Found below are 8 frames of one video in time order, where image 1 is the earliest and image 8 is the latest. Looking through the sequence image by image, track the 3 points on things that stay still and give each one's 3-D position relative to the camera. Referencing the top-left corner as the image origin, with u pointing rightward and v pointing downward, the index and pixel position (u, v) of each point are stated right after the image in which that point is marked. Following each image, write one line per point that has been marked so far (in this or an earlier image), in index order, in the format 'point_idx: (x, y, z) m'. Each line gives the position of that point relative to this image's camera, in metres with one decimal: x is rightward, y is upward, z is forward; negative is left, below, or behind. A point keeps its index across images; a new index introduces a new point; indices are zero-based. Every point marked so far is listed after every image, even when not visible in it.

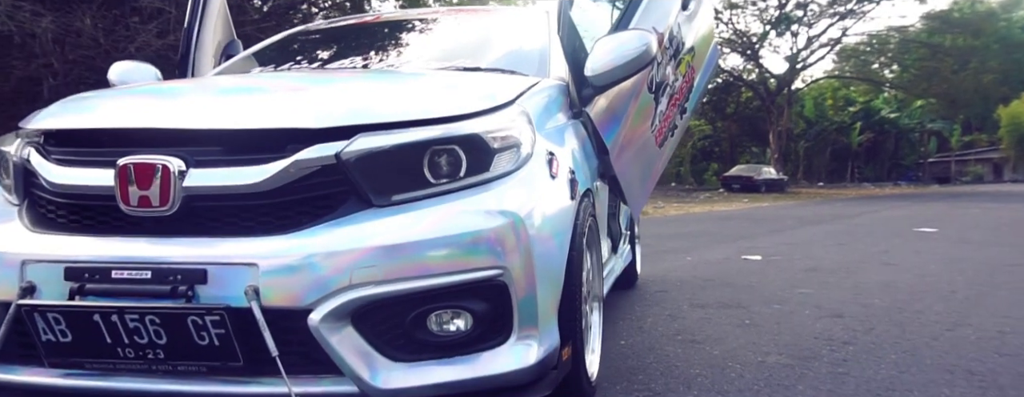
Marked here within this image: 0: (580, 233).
0: (+0.2, -0.1, +2.8) m
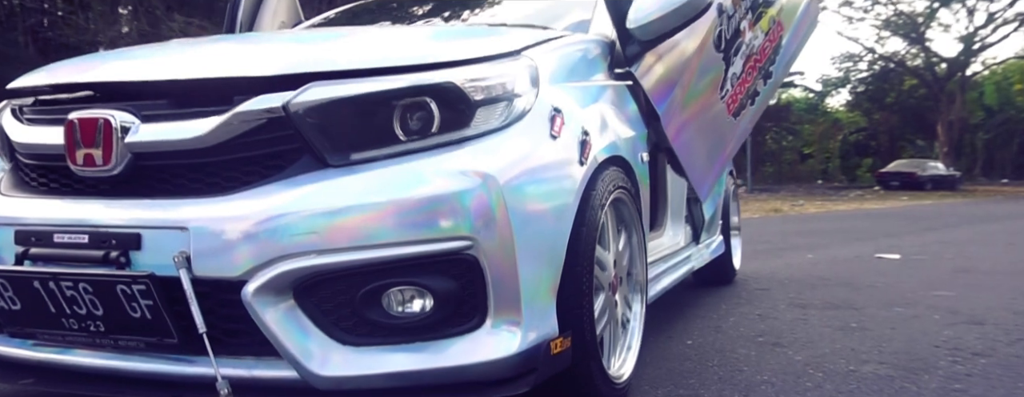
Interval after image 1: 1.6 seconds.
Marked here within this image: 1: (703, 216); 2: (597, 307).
0: (+0.2, 0.0, +2.4) m
1: (+0.9, -0.1, +4.1) m
2: (+0.2, -0.3, +2.5) m
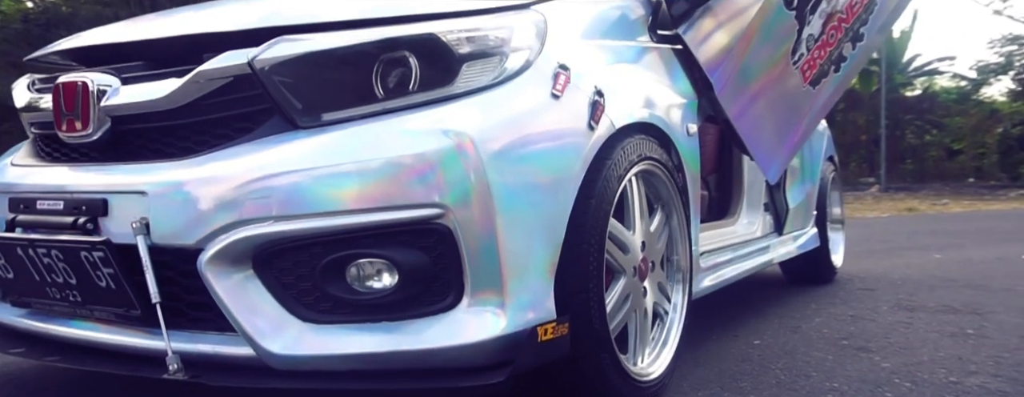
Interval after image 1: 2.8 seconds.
0: (+0.2, +0.1, +2.1) m
1: (+1.2, 0.0, +3.6) m
2: (+0.3, -0.3, +2.2) m
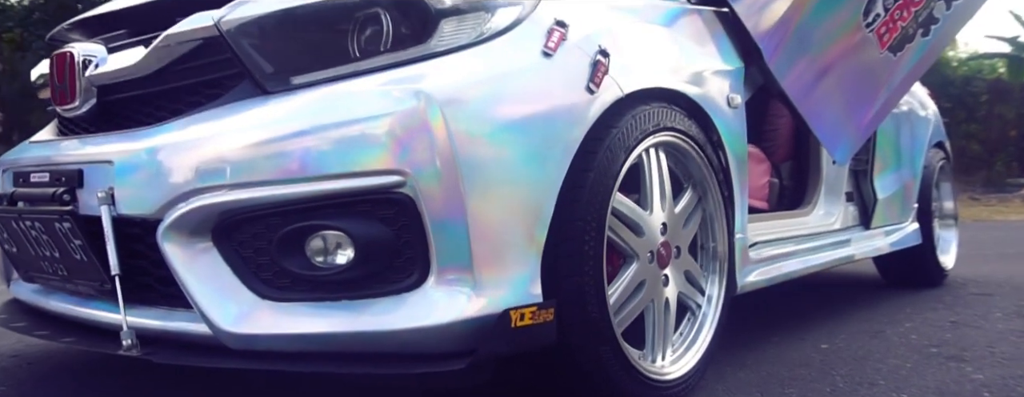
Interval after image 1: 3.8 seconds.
0: (+0.2, +0.1, +1.8) m
1: (+1.5, 0.0, +3.2) m
2: (+0.3, -0.2, +1.9) m
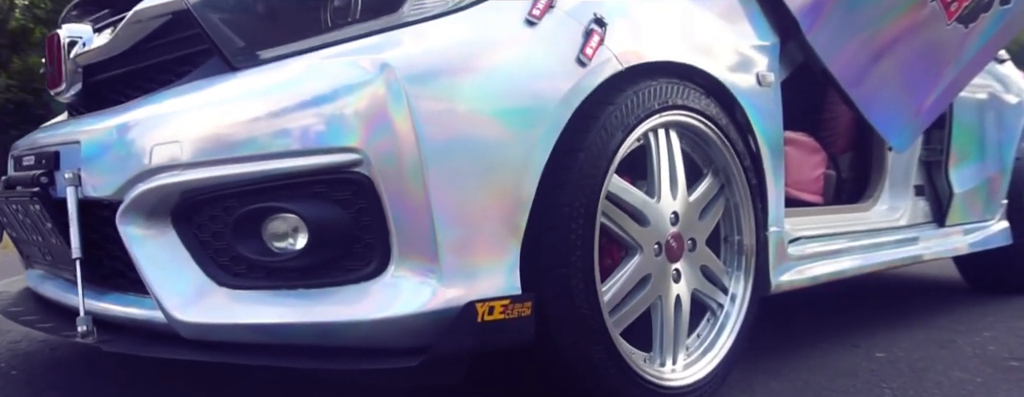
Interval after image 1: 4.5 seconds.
0: (+0.2, +0.2, +1.7) m
1: (+1.6, 0.0, +2.9) m
2: (+0.2, -0.2, +1.7) m
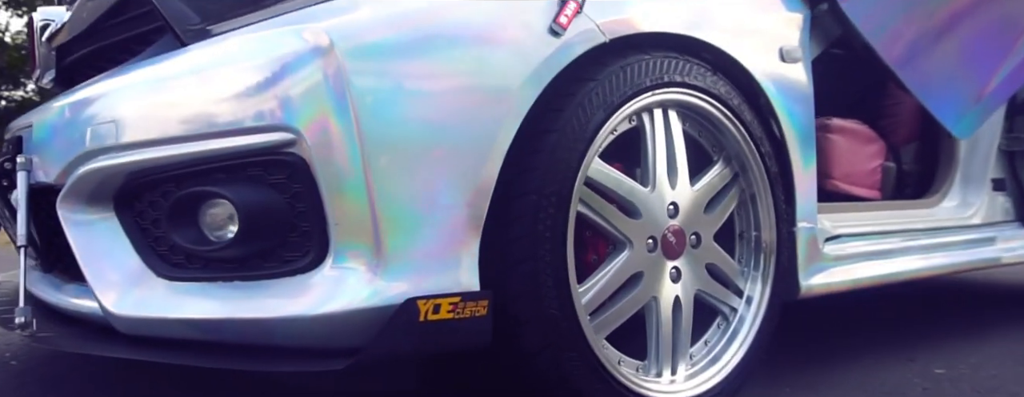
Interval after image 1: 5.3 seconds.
0: (+0.1, +0.2, +1.5) m
1: (+1.6, +0.1, +2.5) m
2: (+0.2, -0.1, +1.5) m
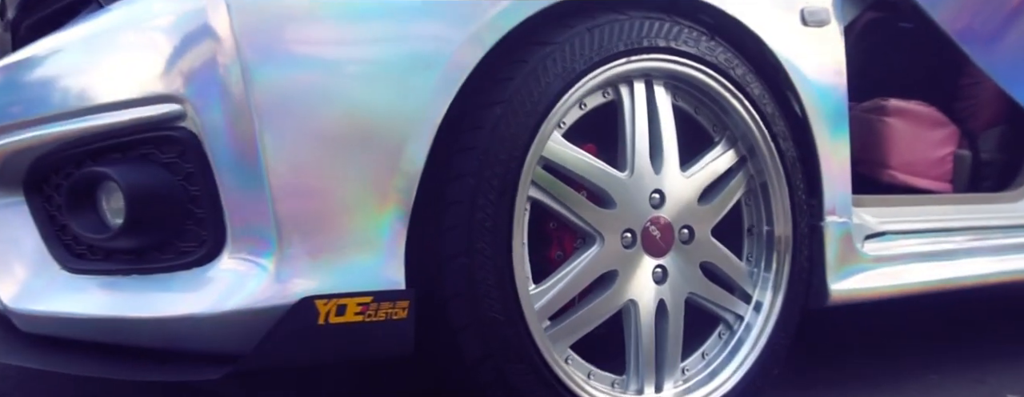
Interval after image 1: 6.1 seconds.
0: (0.0, +0.2, +1.2) m
1: (+1.7, +0.1, +2.1) m
2: (+0.1, -0.1, +1.3) m
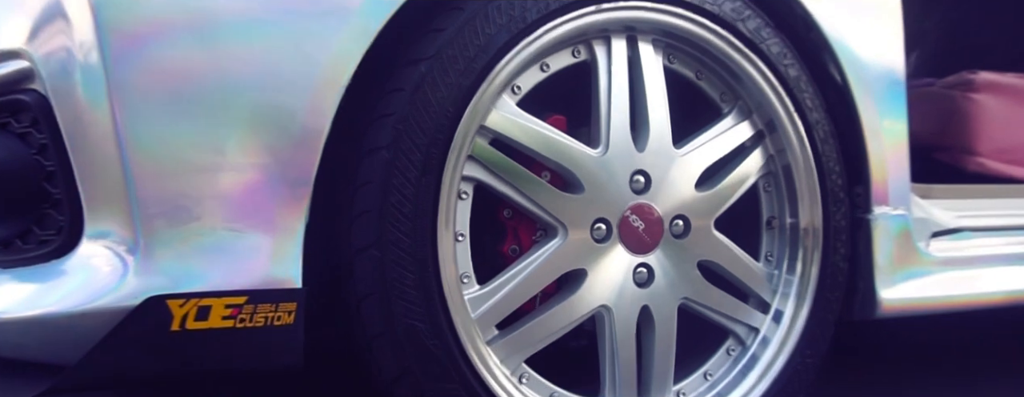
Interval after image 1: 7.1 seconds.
0: (0.0, +0.2, +1.0) m
1: (+1.7, +0.1, +1.6) m
2: (0.0, -0.1, +1.1) m
